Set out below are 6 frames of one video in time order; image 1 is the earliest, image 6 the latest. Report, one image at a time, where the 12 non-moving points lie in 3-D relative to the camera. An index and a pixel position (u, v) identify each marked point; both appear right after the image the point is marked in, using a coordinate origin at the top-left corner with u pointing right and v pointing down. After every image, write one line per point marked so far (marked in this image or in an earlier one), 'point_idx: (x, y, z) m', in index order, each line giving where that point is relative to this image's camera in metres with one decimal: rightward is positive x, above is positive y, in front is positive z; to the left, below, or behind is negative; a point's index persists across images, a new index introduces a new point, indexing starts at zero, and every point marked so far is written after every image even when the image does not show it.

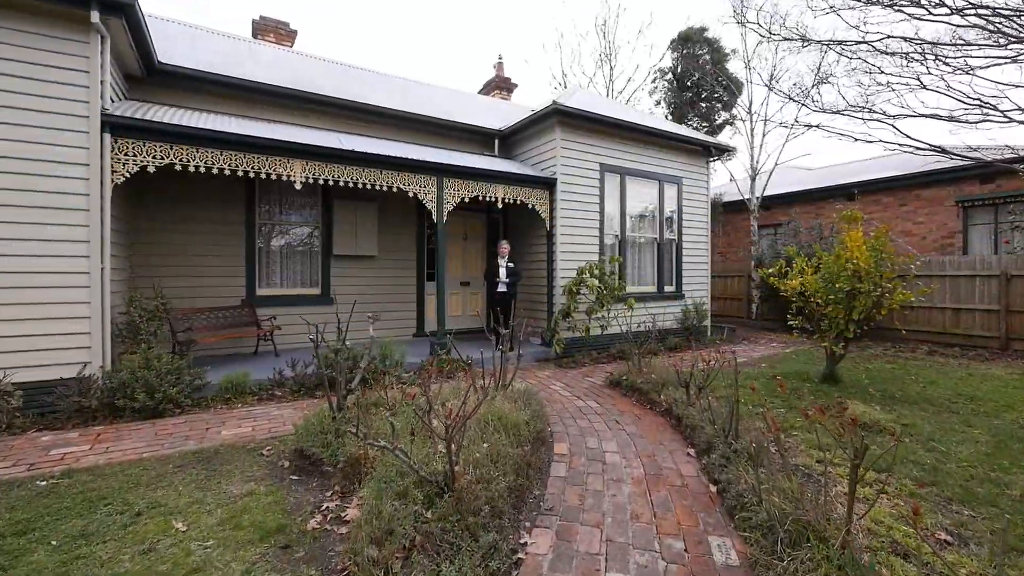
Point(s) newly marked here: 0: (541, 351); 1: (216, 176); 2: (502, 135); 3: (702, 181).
0: (+0.4, -1.0, +6.8) m
1: (-4.0, +1.5, +6.1) m
2: (-0.2, +2.7, +8.0) m
3: (+3.8, +2.1, +9.0) m
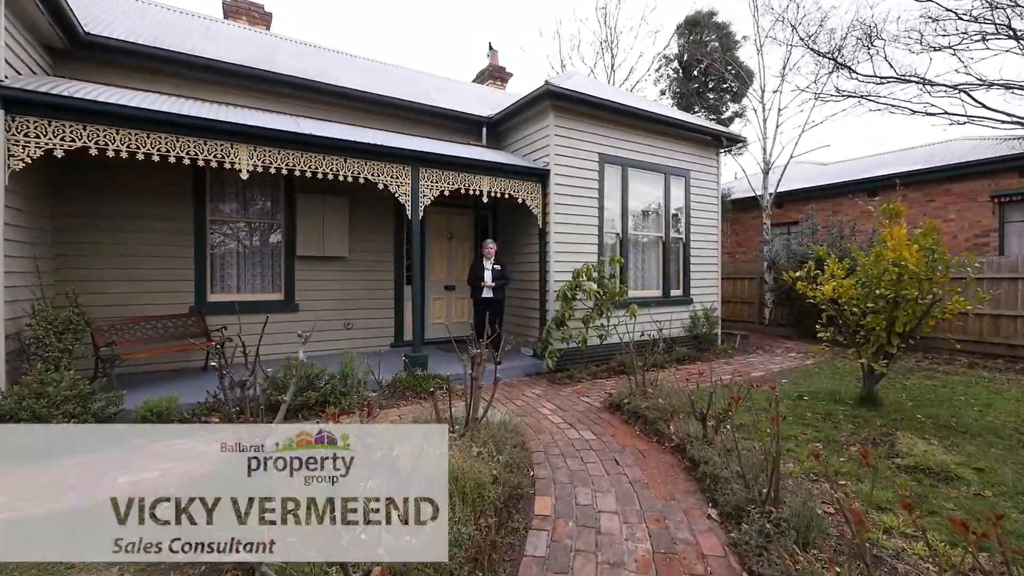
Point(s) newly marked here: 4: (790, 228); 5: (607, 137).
0: (+0.2, -1.0, +6.0) m
1: (-4.2, +1.5, +5.4) m
2: (-0.4, +2.7, +7.3) m
3: (+3.6, +2.1, +8.2) m
4: (+6.7, +1.4, +11.0) m
5: (+1.4, +2.3, +6.9) m
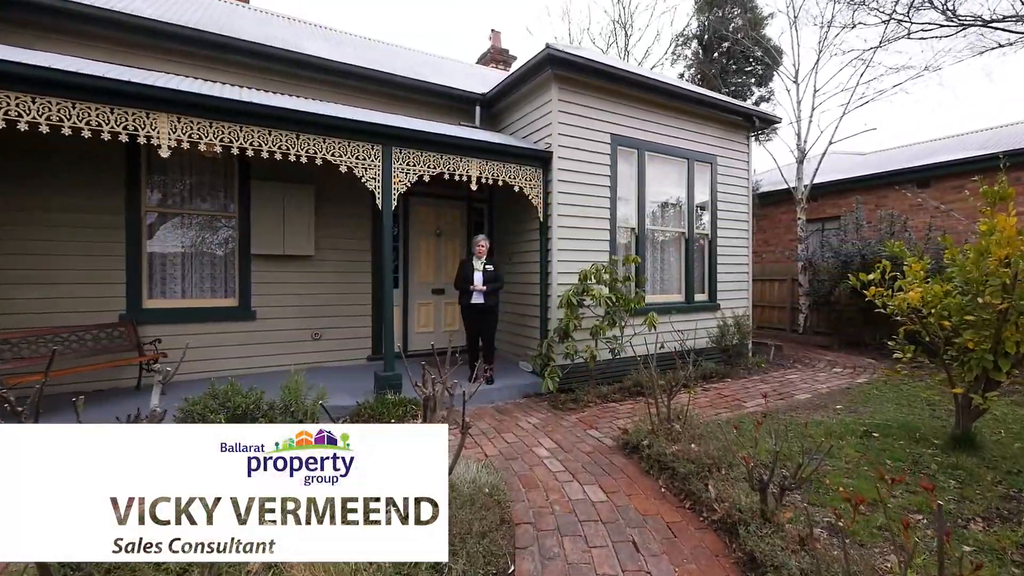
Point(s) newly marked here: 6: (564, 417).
0: (+0.2, -1.1, +5.1) m
1: (-4.2, +1.4, +4.5) m
2: (-0.4, +2.6, +6.3) m
3: (+3.6, +2.0, +7.1) m
4: (+6.8, +1.4, +9.8) m
5: (+1.4, +2.3, +5.9) m
6: (+0.5, -1.3, +4.4) m
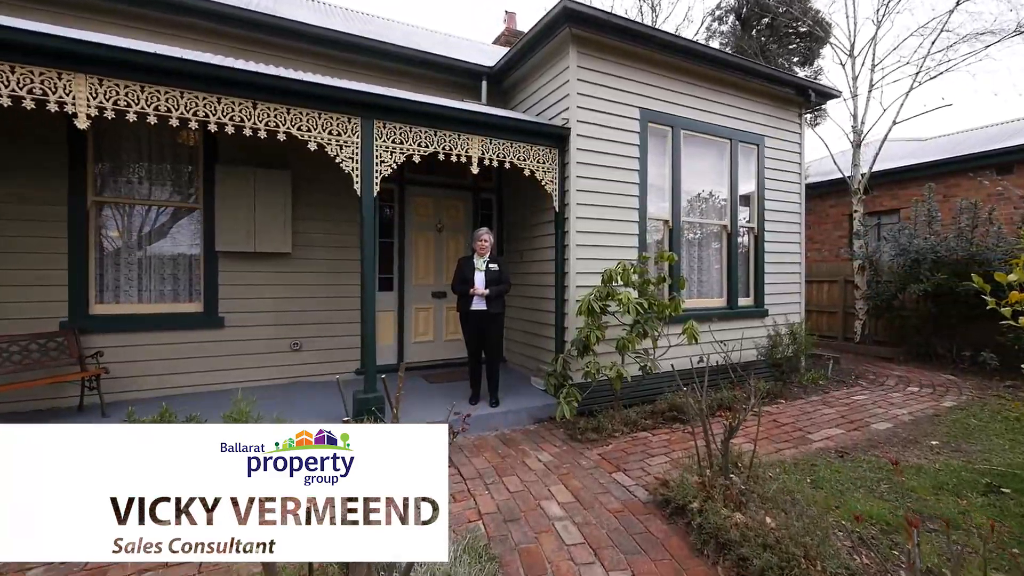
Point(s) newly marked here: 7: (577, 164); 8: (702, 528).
0: (+0.3, -1.1, +4.2) m
1: (-4.2, +1.4, +3.8) m
2: (-0.2, +2.6, +5.5) m
3: (+3.8, +2.0, +6.1) m
4: (+7.1, +1.3, +8.6) m
5: (+1.5, +2.2, +5.0) m
6: (+0.6, -1.3, +3.5) m
7: (+0.7, +1.2, +4.5) m
8: (+1.0, -1.2, +2.3) m
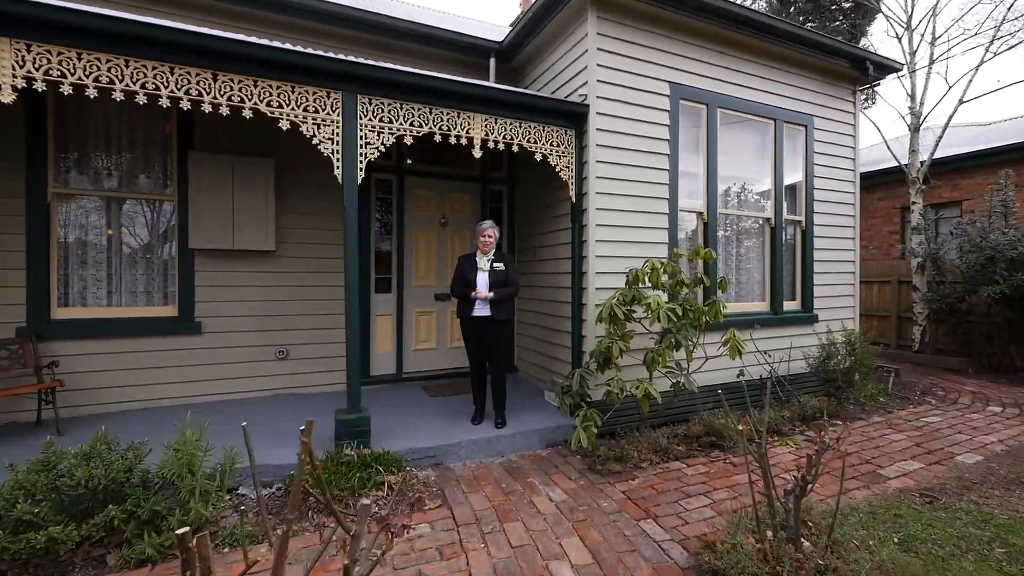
0: (+0.3, -1.1, +3.6) m
1: (-4.1, +1.4, +3.5) m
2: (-0.1, +2.6, +4.9) m
3: (+3.9, +1.9, +5.3) m
4: (+7.4, +1.3, +7.7) m
5: (+1.6, +2.2, +4.3) m
6: (+0.6, -1.3, +2.9) m
7: (+0.7, +1.2, +3.9) m
8: (+1.0, -1.2, +1.7) m
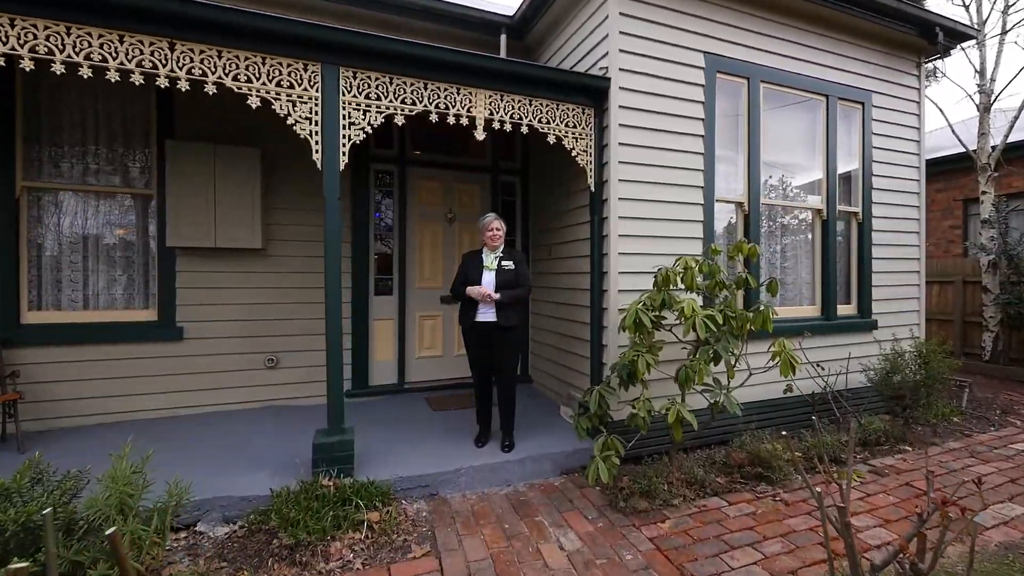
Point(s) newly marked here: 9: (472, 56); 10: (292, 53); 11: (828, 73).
0: (+0.4, -1.1, +3.1) m
1: (-4.1, +1.4, +3.2) m
2: (0.0, +2.5, +4.4) m
3: (+4.1, +1.9, +4.6) m
4: (+7.6, +1.3, +6.9) m
5: (+1.7, +2.2, +3.8) m
6: (+0.6, -1.3, +2.4) m
7: (+0.8, +1.2, +3.4) m
8: (+0.9, -1.2, +1.1) m
9: (-0.2, +1.5, +3.0) m
10: (-1.3, +1.4, +2.7) m
11: (+2.9, +2.0, +4.2) m
